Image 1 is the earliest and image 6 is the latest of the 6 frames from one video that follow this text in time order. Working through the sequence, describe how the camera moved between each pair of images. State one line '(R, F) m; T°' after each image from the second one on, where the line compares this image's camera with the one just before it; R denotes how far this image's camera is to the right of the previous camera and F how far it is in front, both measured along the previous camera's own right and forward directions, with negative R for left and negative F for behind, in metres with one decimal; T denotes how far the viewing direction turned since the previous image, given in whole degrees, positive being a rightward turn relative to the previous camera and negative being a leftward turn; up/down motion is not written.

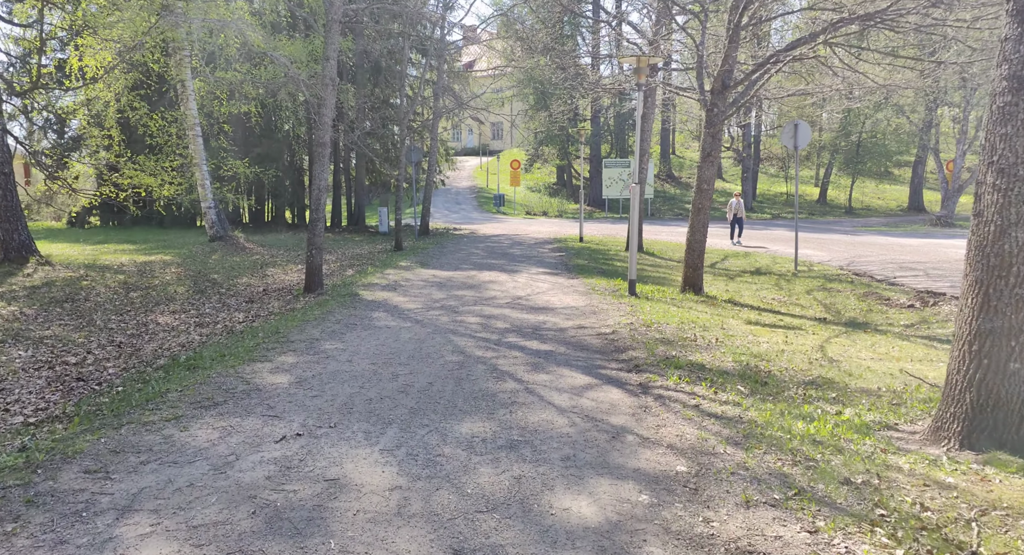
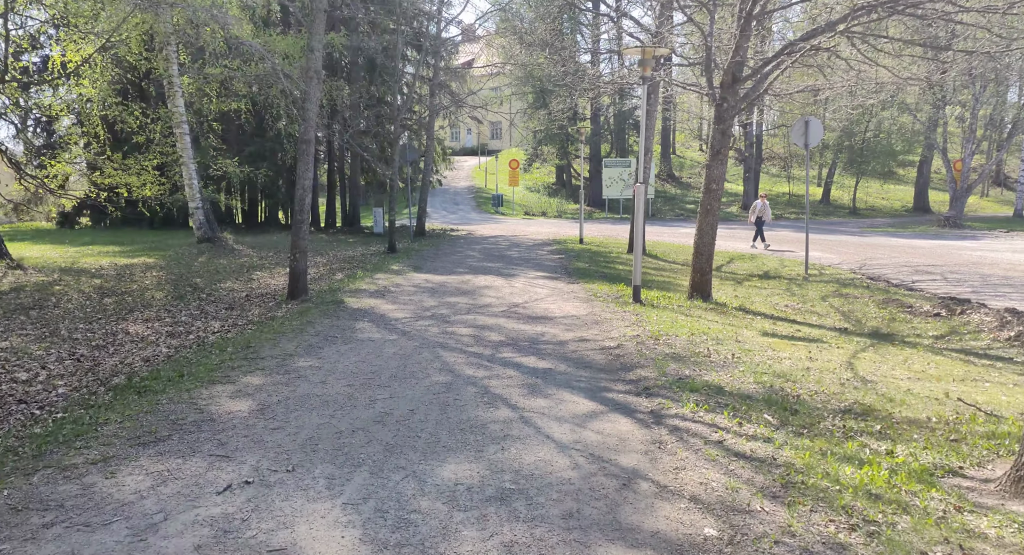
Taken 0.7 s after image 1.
(0.0, +0.8) m; 0°
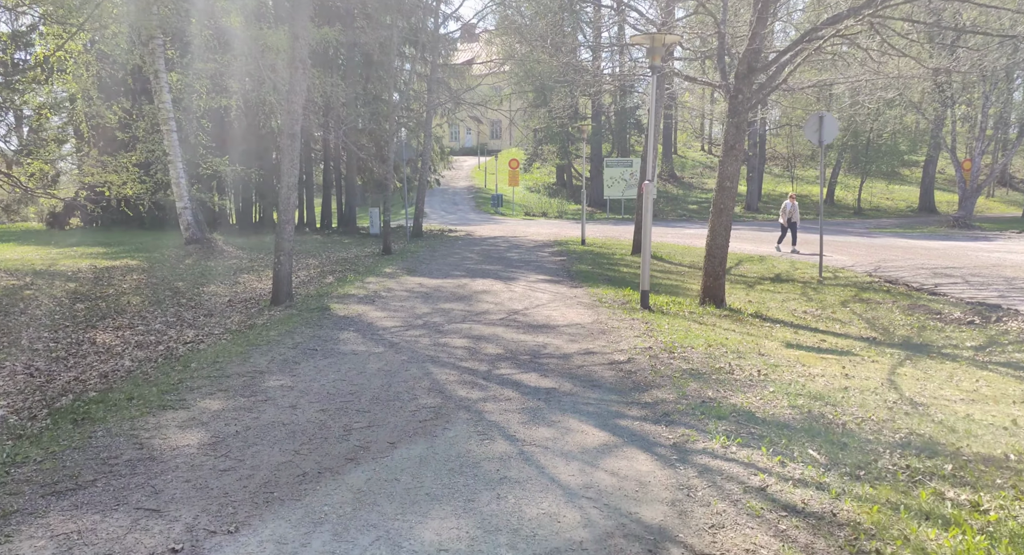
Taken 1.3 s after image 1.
(0.0, +0.9) m; 0°
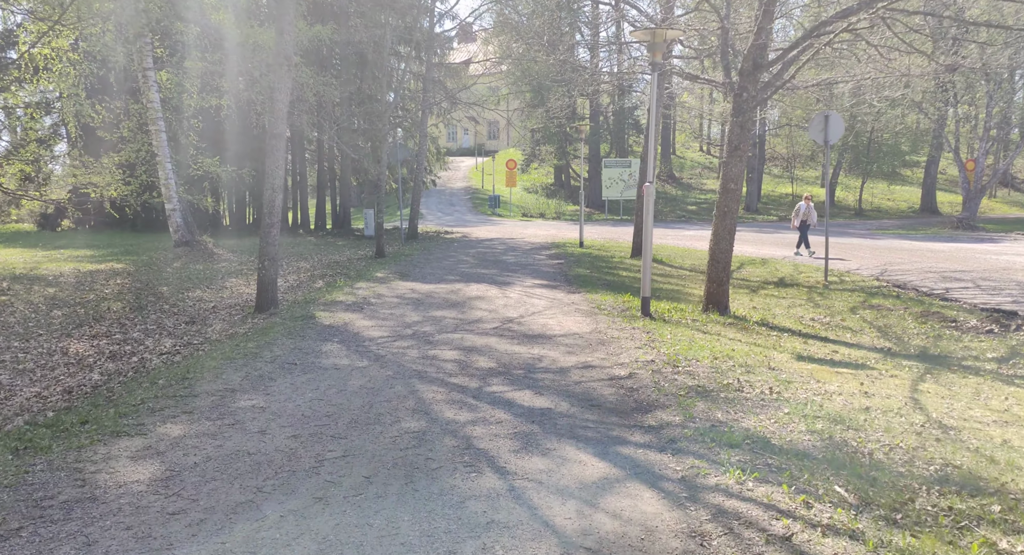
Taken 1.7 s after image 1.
(0.0, +0.5) m; 0°
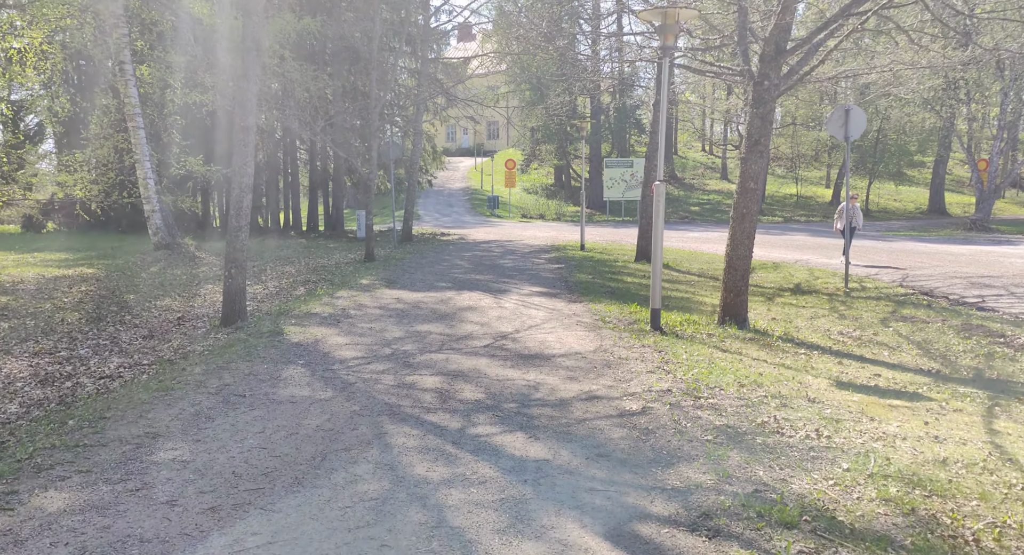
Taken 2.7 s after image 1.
(+0.1, +1.2) m; 0°
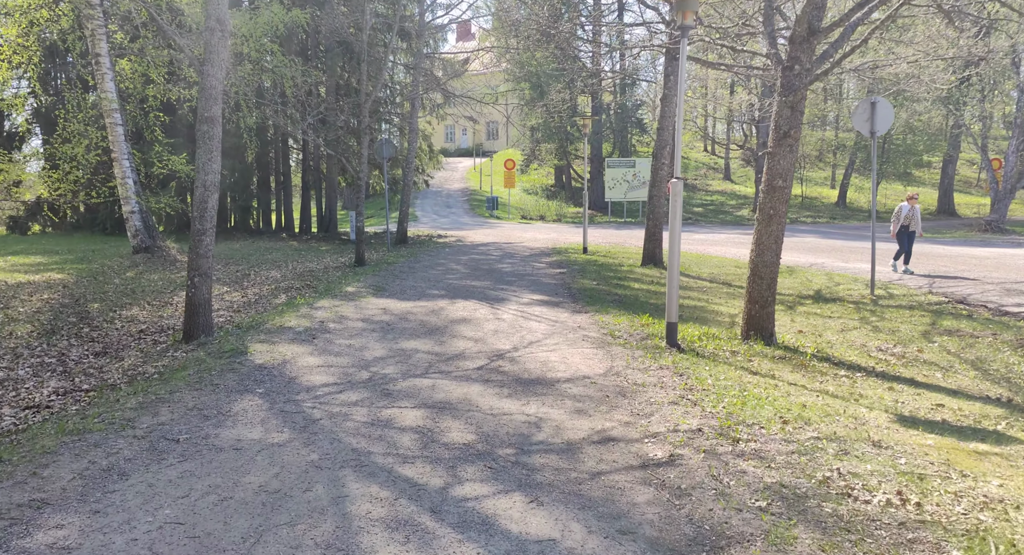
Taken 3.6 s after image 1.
(0.0, +1.2) m; 0°
